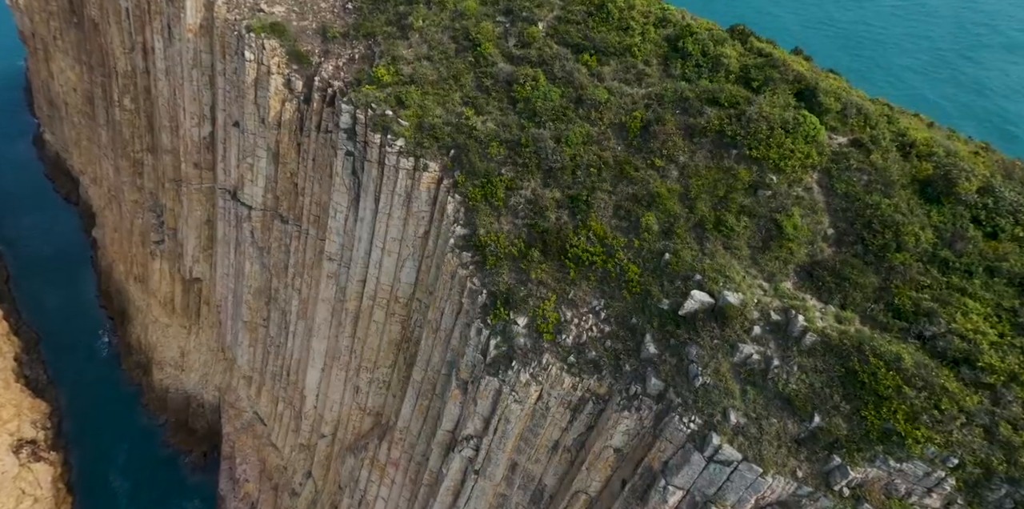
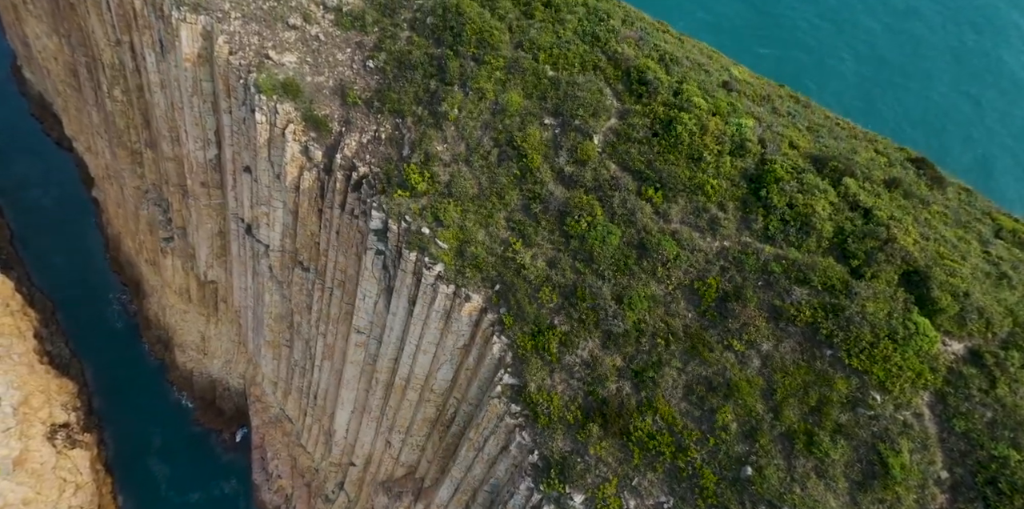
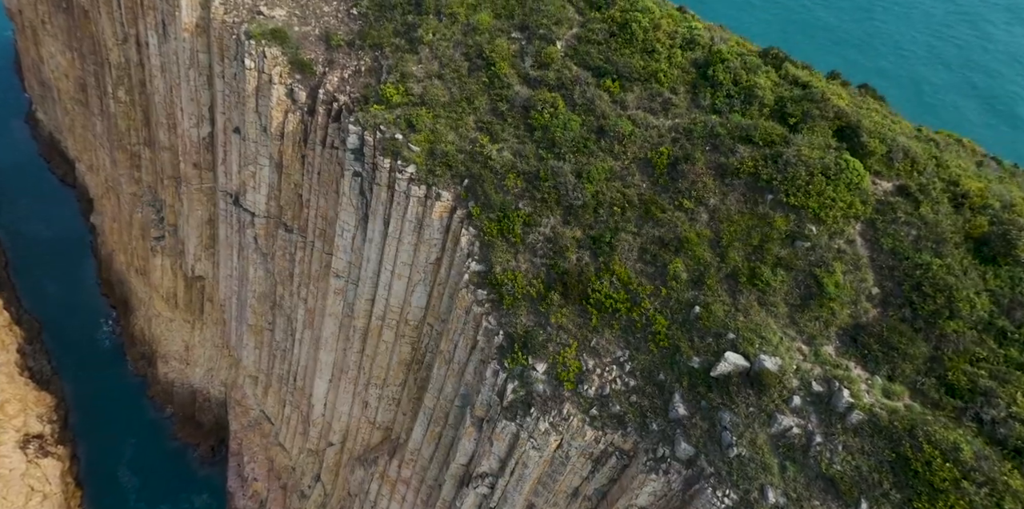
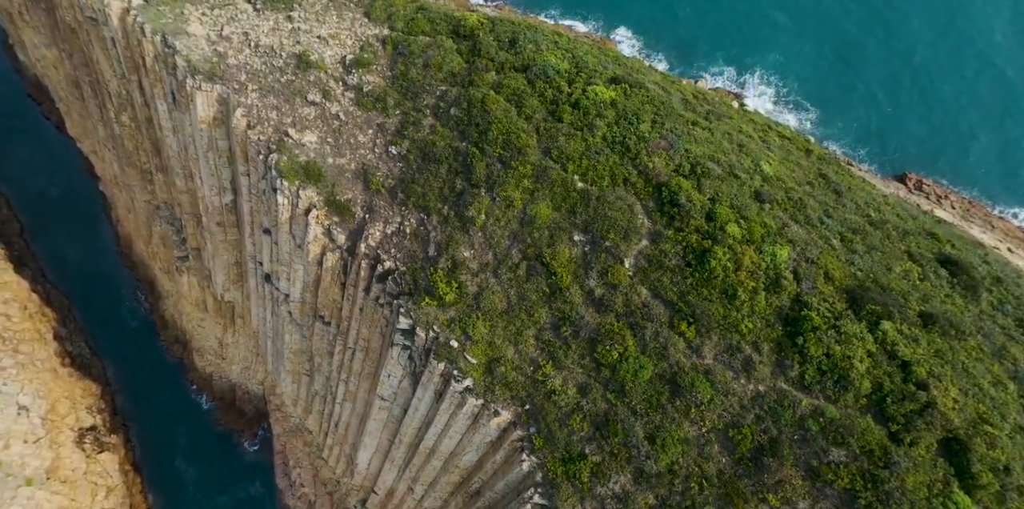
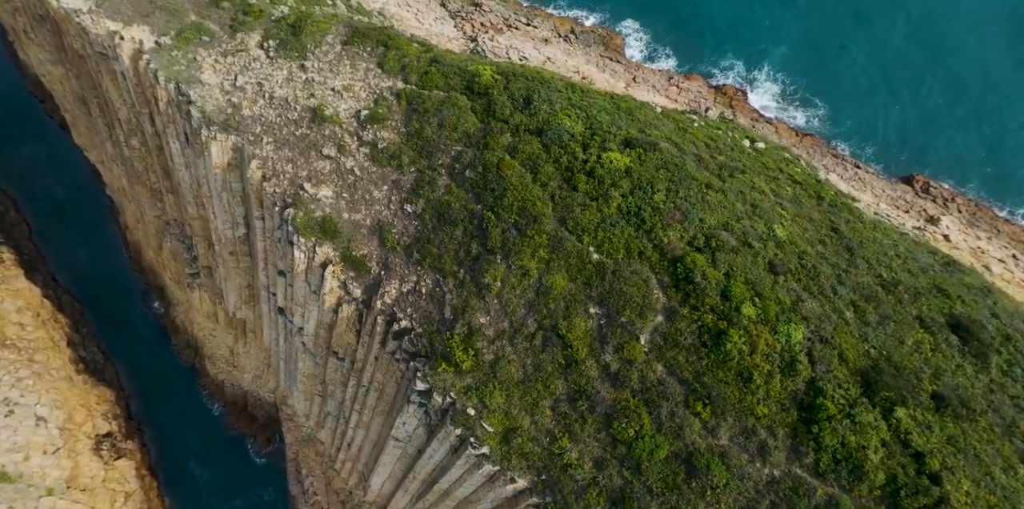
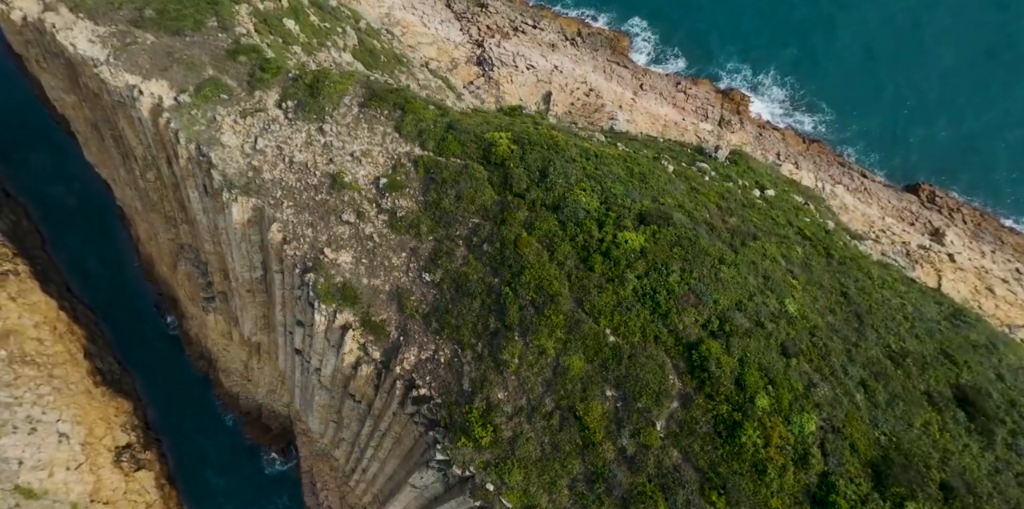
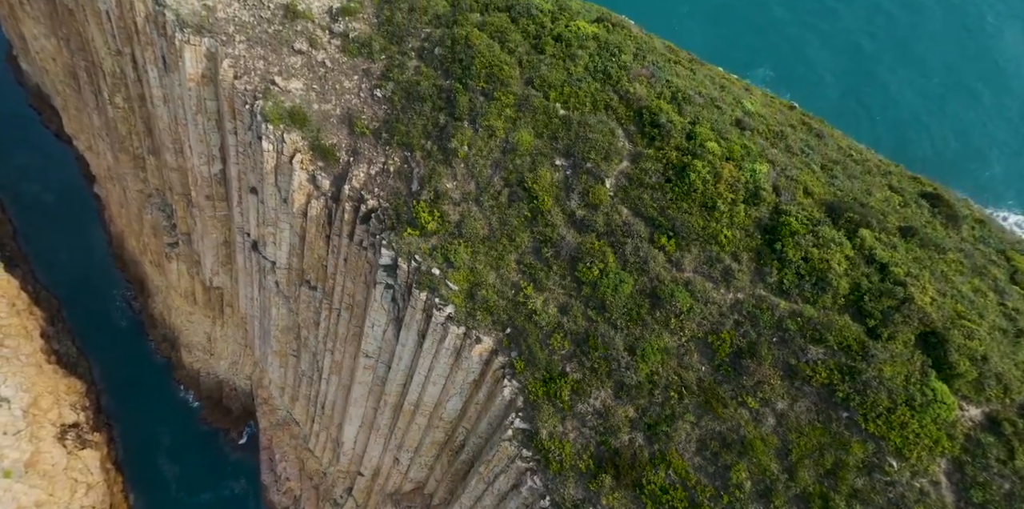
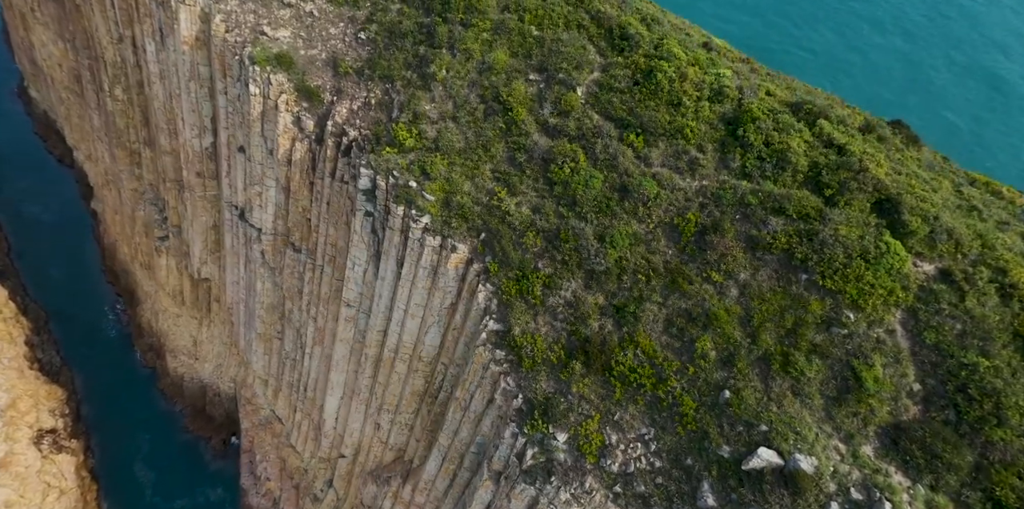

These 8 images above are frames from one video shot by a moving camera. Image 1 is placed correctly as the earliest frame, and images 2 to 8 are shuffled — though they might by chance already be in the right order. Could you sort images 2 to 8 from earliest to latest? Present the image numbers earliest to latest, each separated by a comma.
3, 8, 2, 7, 4, 5, 6
